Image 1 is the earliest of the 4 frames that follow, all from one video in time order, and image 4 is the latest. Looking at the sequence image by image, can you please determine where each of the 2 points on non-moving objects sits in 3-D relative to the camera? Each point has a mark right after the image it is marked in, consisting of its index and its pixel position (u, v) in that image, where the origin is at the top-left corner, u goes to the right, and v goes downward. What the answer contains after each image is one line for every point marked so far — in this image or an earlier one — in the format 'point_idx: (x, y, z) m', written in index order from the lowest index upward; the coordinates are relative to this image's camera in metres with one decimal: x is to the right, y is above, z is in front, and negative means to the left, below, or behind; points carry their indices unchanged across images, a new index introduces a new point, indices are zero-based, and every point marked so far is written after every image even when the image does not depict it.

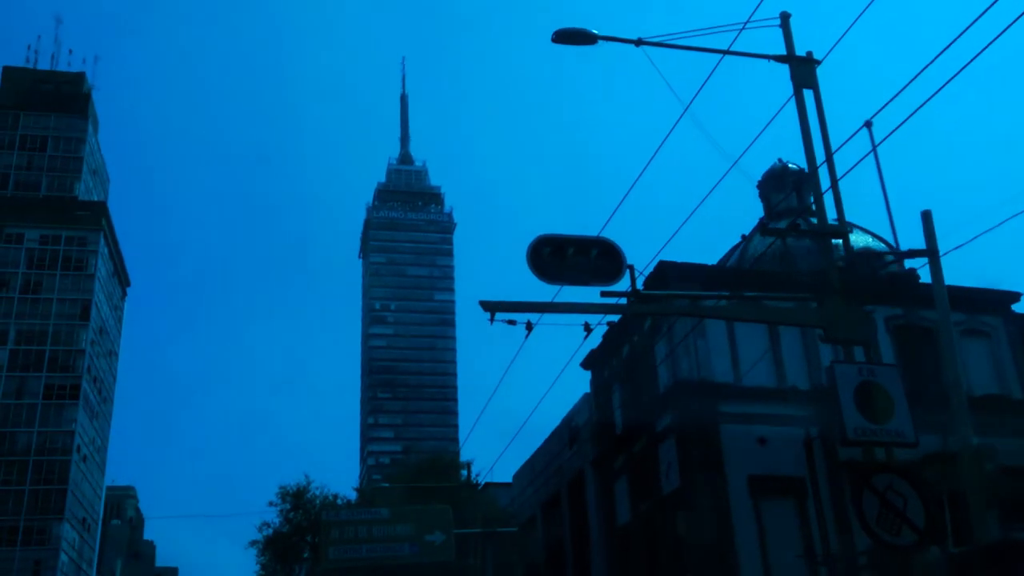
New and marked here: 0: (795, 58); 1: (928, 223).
0: (+3.9, +3.2, +13.9) m
1: (+6.2, +1.0, +15.1) m
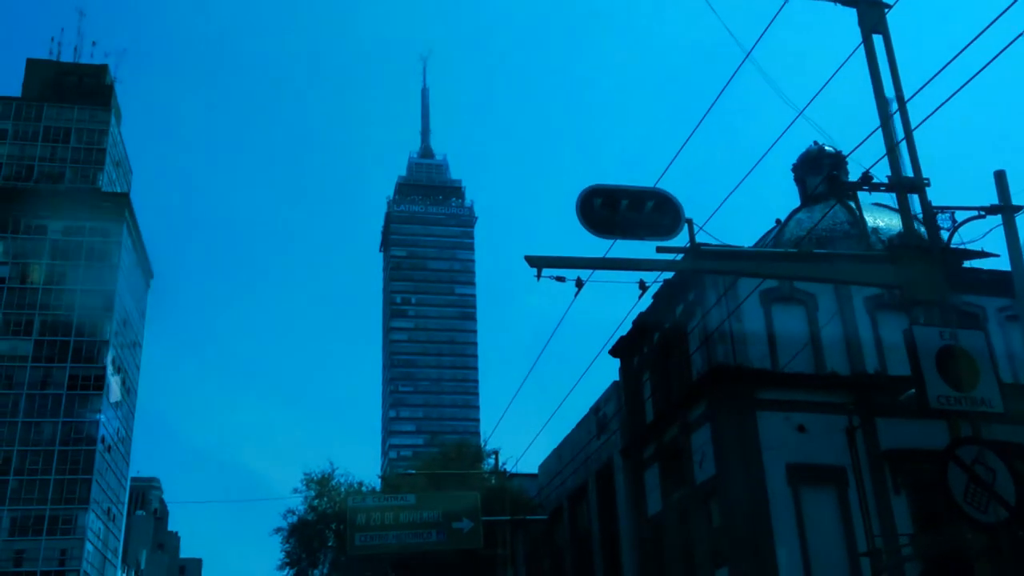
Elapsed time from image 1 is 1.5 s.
0: (+4.4, +3.5, +13.1) m
1: (+6.7, +1.4, +14.2) m
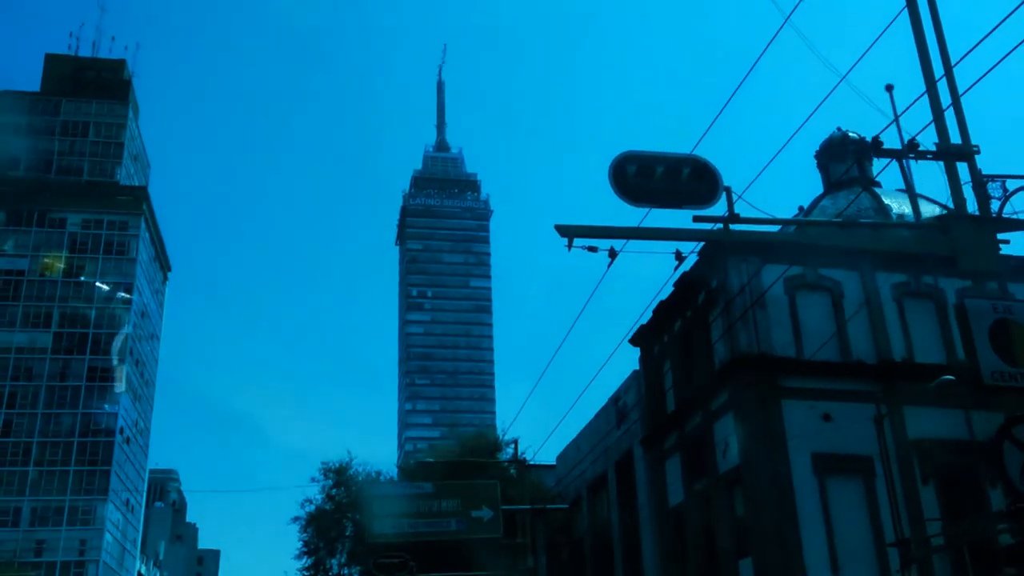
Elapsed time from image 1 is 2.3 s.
0: (+4.7, +3.8, +12.6) m
1: (+7.0, +1.7, +13.7) m
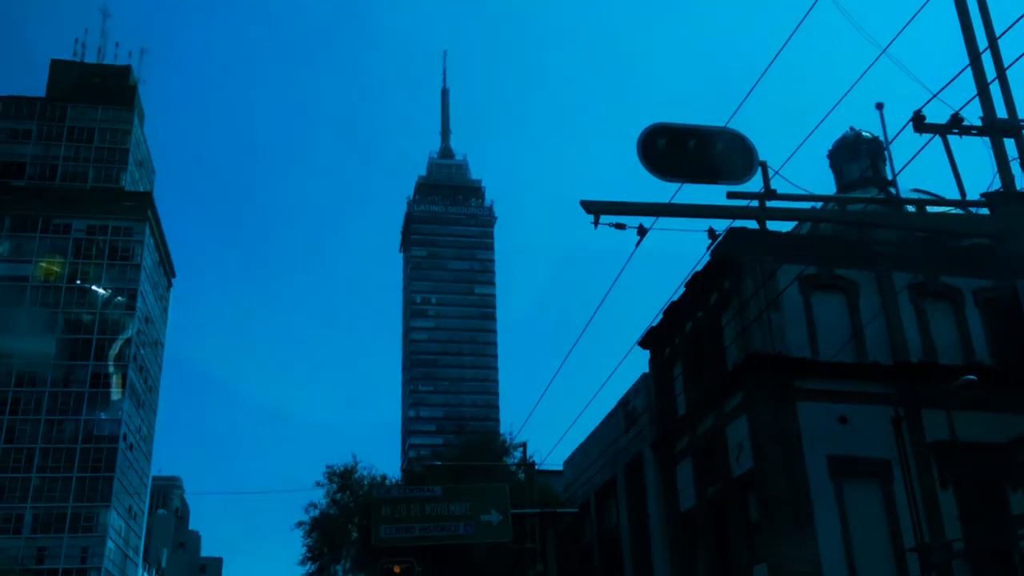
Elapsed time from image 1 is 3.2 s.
0: (+4.8, +3.9, +12.1) m
1: (+7.2, +1.8, +13.2) m
